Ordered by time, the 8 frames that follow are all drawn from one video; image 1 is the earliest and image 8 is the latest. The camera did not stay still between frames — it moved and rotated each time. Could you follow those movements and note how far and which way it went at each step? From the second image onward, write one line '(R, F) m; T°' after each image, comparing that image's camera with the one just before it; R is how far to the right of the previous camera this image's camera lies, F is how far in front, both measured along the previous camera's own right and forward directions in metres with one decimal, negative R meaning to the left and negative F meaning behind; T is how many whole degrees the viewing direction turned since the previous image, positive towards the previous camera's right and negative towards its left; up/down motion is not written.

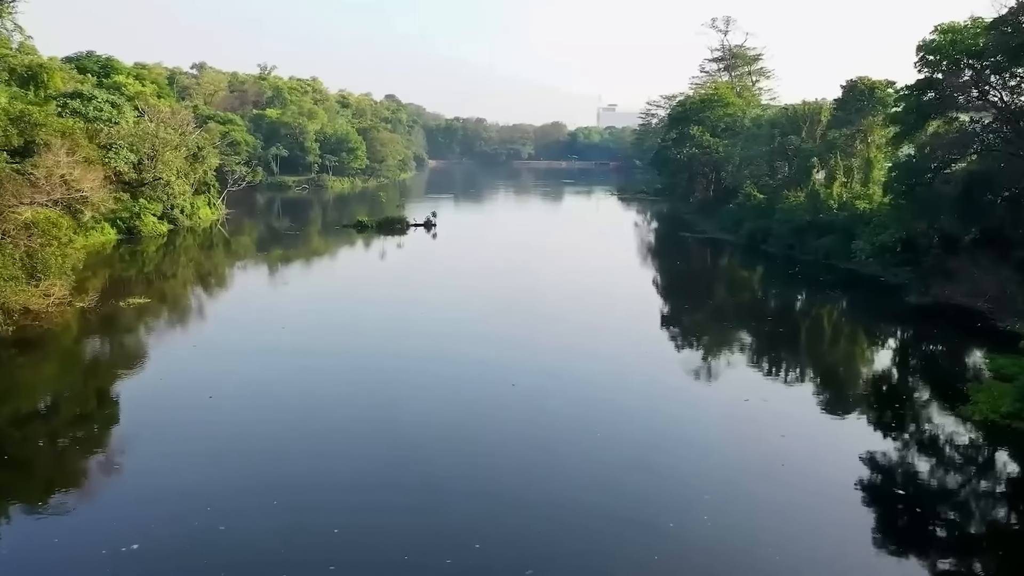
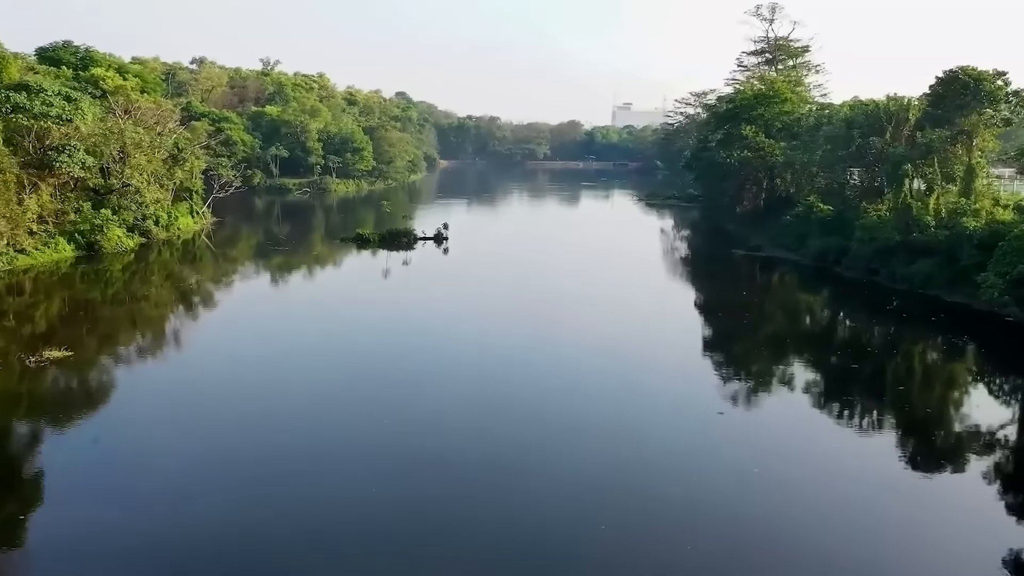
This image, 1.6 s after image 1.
(-0.4, +4.1) m; -1°
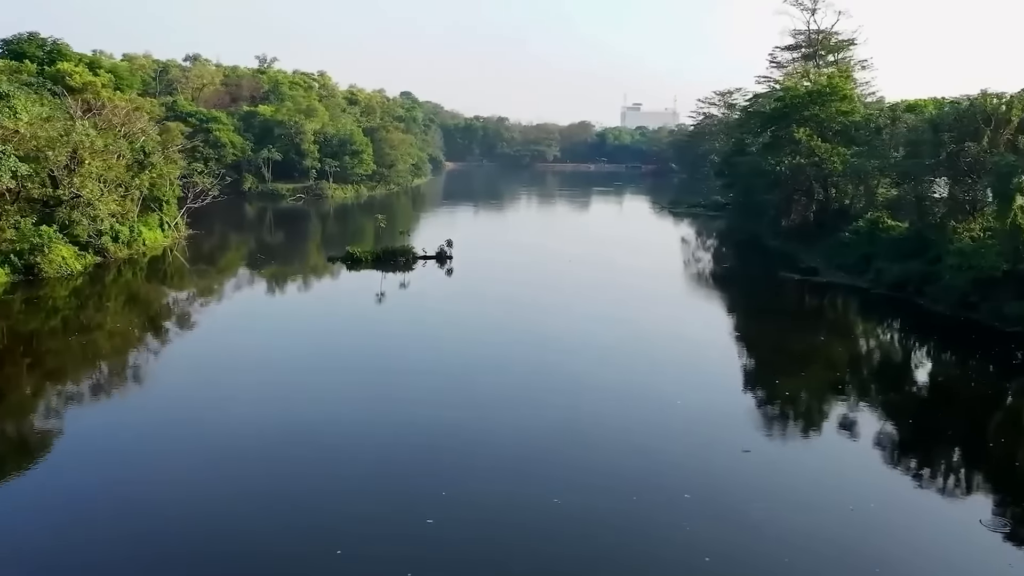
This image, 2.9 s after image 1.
(-0.3, +3.7) m; 0°
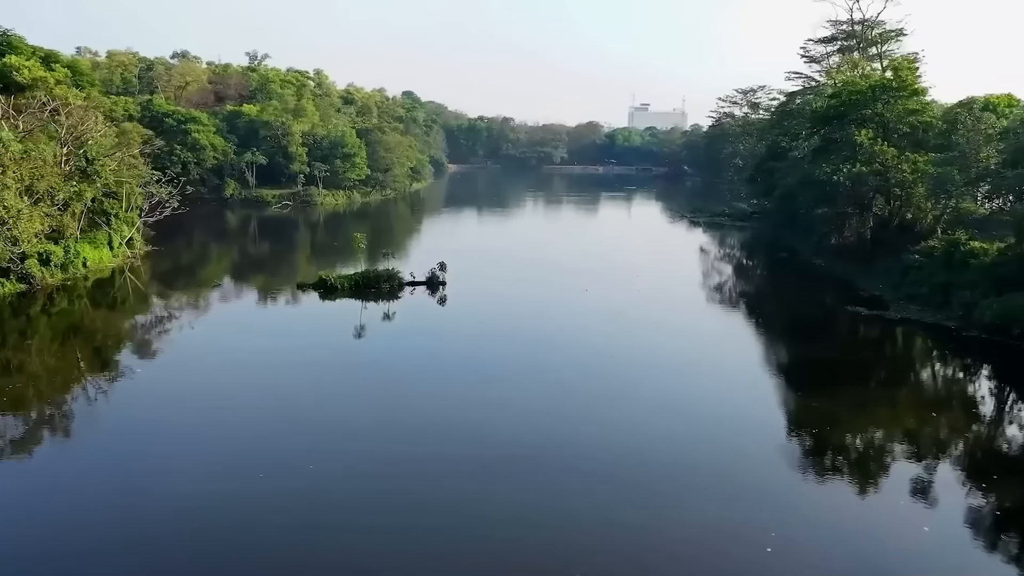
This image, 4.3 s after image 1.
(0.0, +3.8) m; 0°
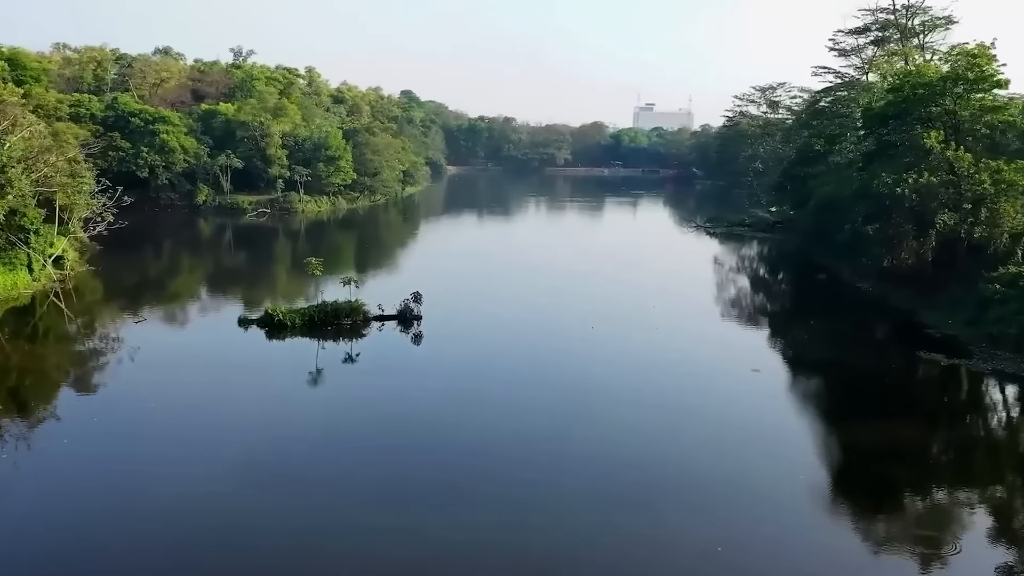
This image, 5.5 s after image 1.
(+0.3, +3.6) m; 0°
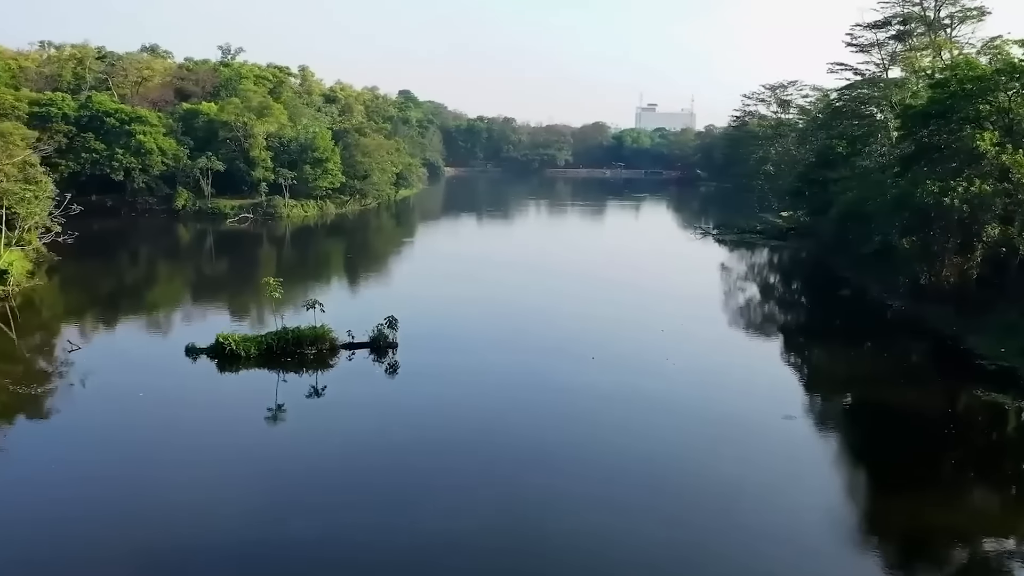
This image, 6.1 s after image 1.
(+0.3, +2.1) m; 0°
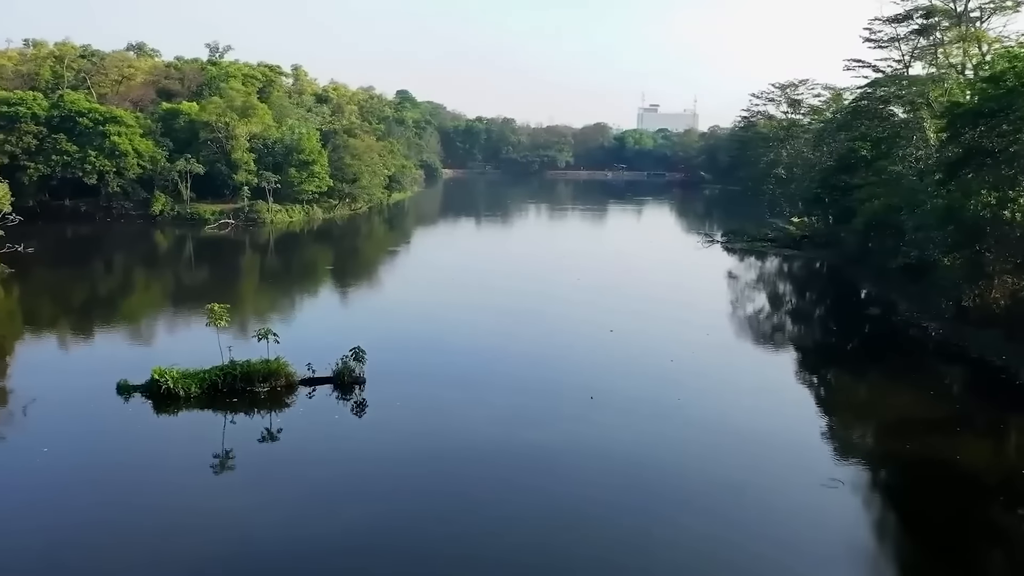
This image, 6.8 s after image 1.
(+0.3, +2.0) m; 0°
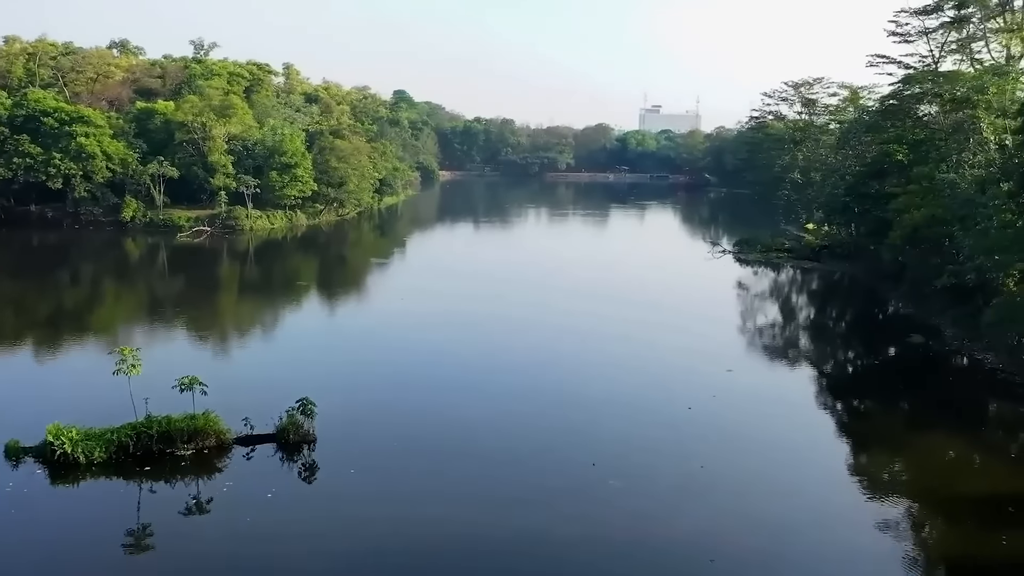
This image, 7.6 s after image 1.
(+0.2, +2.3) m; 0°
